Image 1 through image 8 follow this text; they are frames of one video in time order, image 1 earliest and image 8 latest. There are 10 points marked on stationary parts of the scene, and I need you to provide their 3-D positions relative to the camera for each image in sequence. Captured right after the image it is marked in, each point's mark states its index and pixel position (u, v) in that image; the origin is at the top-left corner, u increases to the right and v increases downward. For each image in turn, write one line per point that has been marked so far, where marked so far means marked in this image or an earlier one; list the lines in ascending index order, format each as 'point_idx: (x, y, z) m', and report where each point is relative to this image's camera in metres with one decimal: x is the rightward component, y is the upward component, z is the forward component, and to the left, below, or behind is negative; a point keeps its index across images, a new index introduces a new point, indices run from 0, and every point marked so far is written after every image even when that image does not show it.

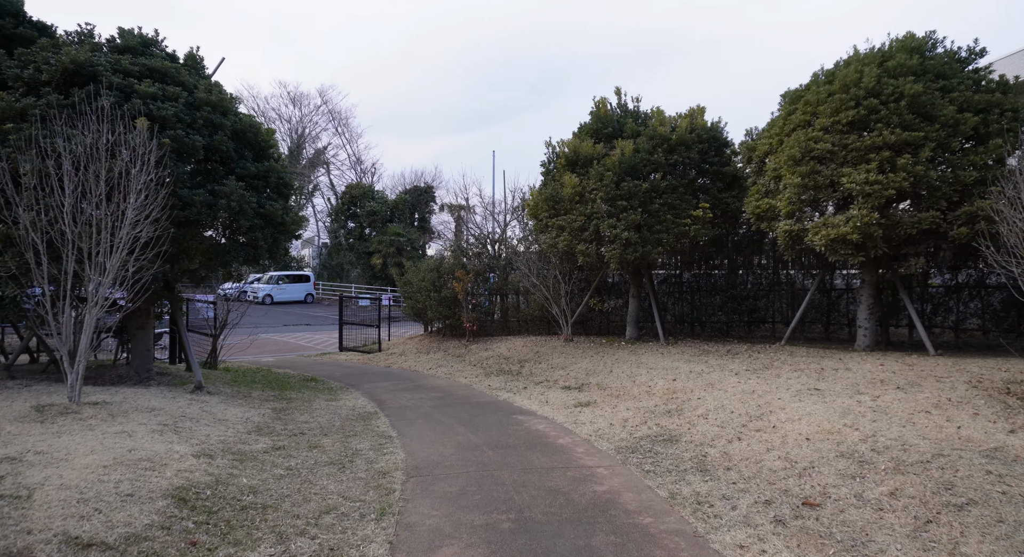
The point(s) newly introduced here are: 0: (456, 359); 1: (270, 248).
0: (-1.3, -1.8, +15.8) m
1: (-3.8, +0.5, +10.6) m
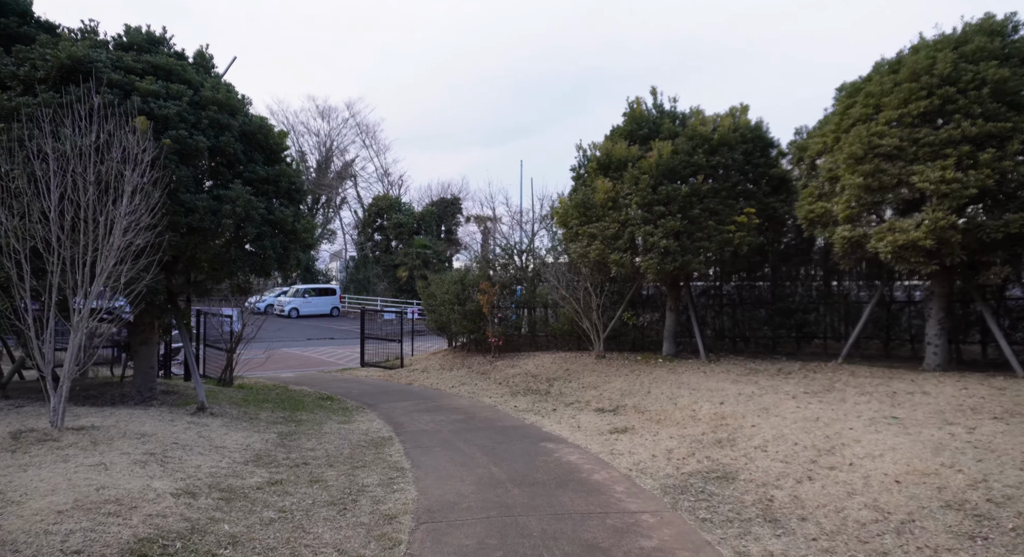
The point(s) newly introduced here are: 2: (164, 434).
0: (-0.7, -2.1, +15.0) m
1: (-3.4, +0.3, +9.9) m
2: (-3.7, -1.7, +7.3) m
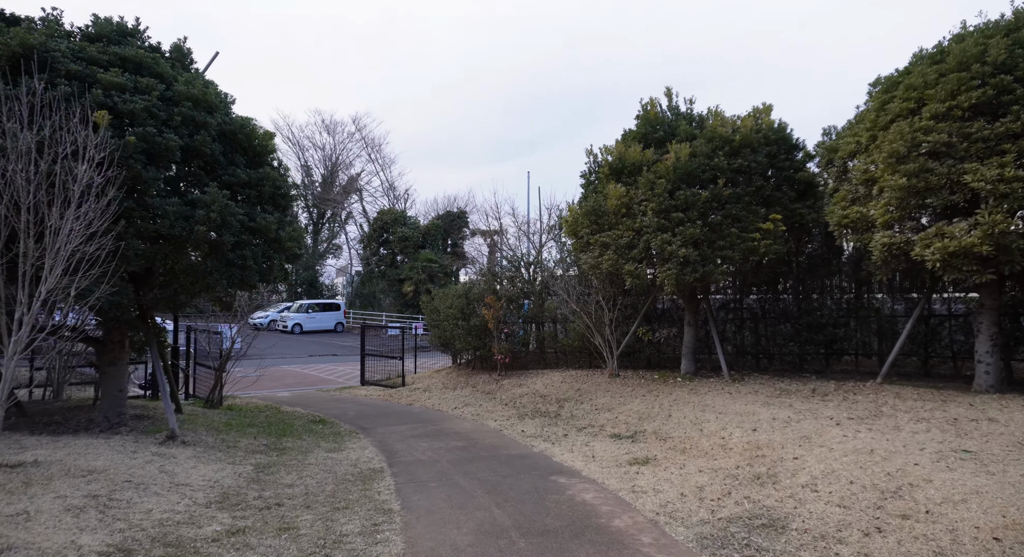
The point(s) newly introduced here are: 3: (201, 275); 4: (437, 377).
0: (-0.5, -2.4, +14.0) m
1: (-3.3, +0.1, +9.0) m
2: (-3.6, -1.8, +6.4) m
3: (-3.8, 0.0, +8.4) m
4: (-1.8, -2.4, +16.8) m
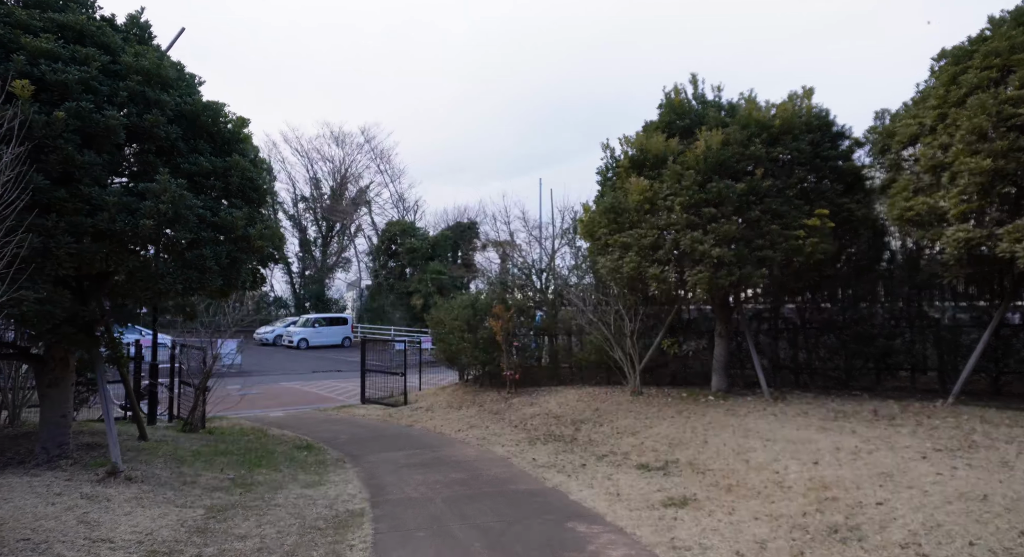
0: (-0.3, -2.5, +12.6) m
1: (-3.2, +0.1, +7.7) m
2: (-3.6, -1.8, +5.0) m
3: (-3.7, 0.0, +7.1) m
4: (-1.6, -2.6, +15.5) m
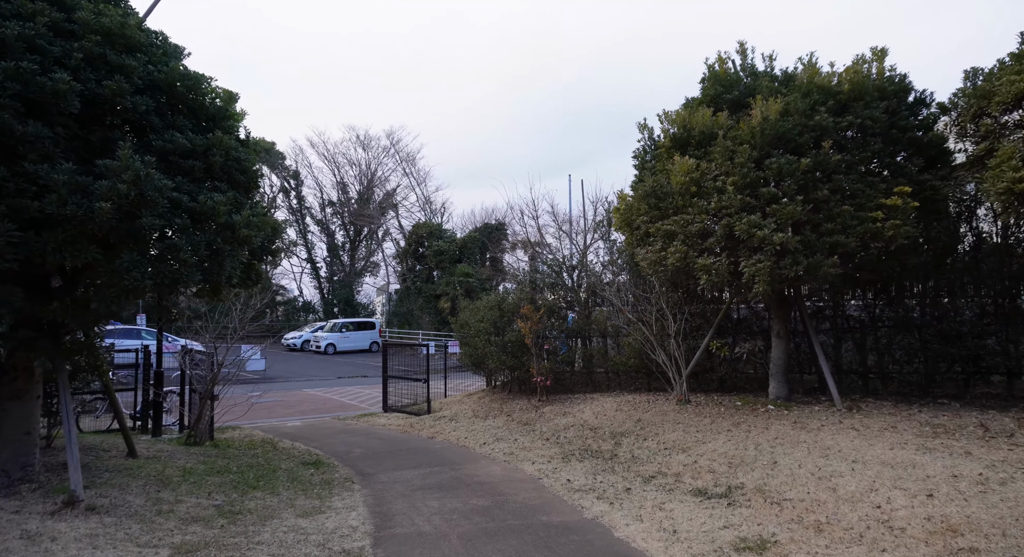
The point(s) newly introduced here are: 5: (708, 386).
0: (+0.2, -2.5, +11.3) m
1: (-3.0, +0.1, +6.6) m
2: (-3.4, -1.7, +4.0) m
3: (-3.5, 0.0, +6.0) m
4: (-0.9, -2.6, +14.3) m
5: (+3.2, -1.7, +11.2) m
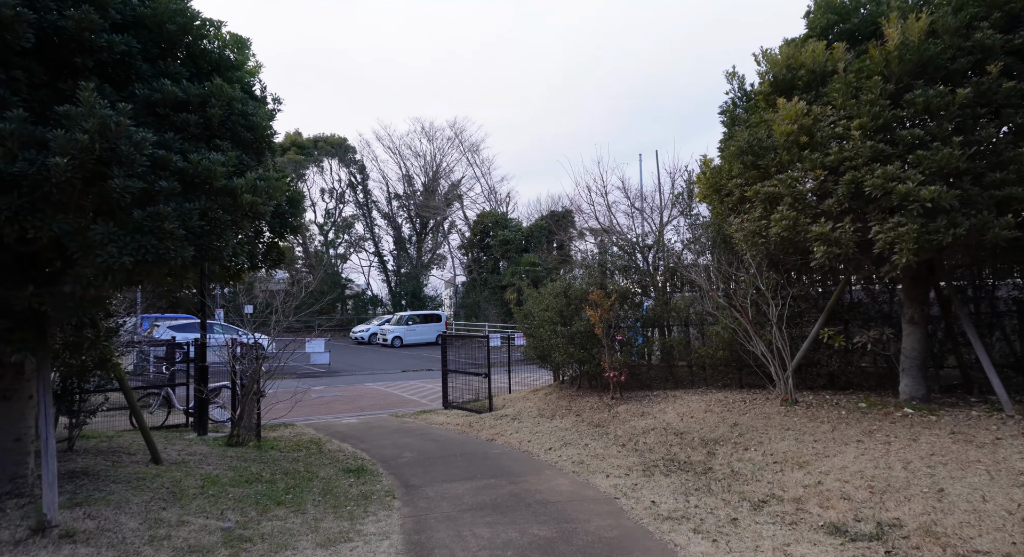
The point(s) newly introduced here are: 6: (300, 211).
0: (+1.2, -2.2, +9.8) m
1: (-2.5, +0.3, +5.4) m
2: (-3.2, -1.6, +2.8) m
3: (-3.0, +0.2, +4.9) m
4: (+0.4, -2.3, +12.9) m
5: (+4.2, -1.4, +9.4) m
6: (-2.2, +0.7, +7.2) m
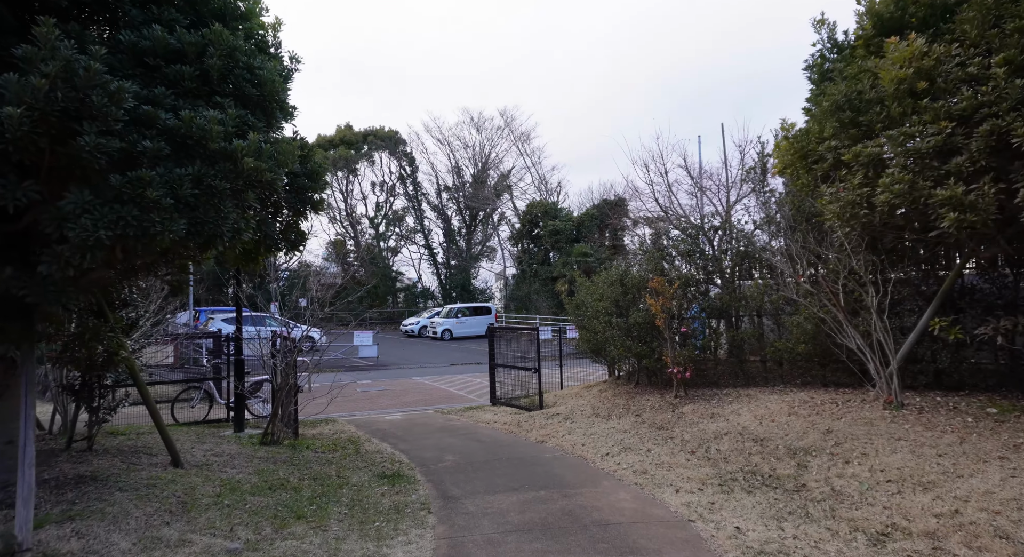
0: (+1.8, -2.0, +8.7) m
1: (-2.1, +0.4, +4.6) m
2: (-3.0, -1.5, +2.1) m
3: (-2.7, +0.3, +4.1) m
4: (+1.3, -2.1, +11.8) m
5: (+4.8, -1.2, +8.0) m
6: (-1.7, +0.9, +6.3) m
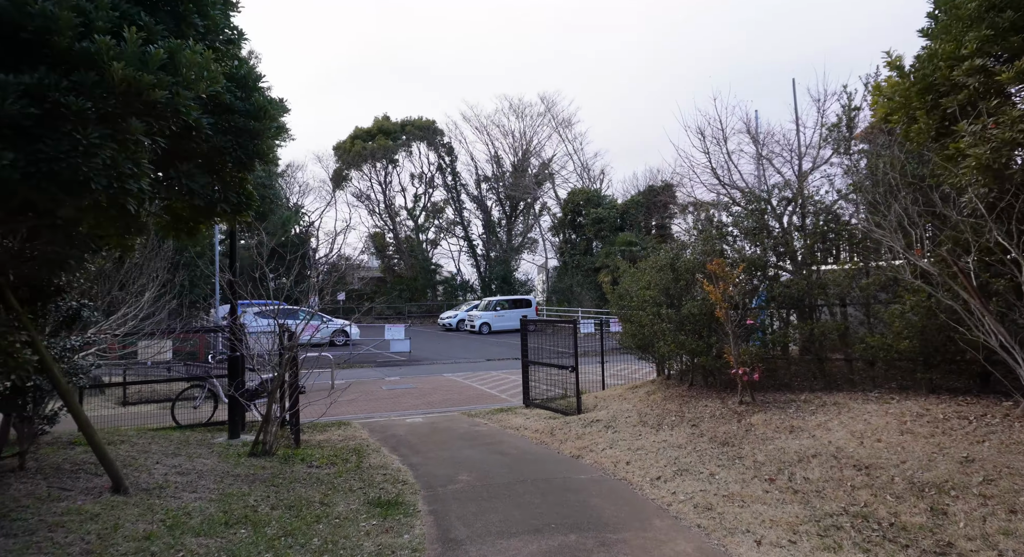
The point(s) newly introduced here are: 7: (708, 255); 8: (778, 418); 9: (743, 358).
0: (+2.1, -1.8, +6.9) m
1: (-2.1, +0.6, +3.0) m
2: (-3.1, -1.3, +0.6) m
3: (-2.7, +0.5, +2.6) m
4: (+1.7, -1.8, +10.1) m
5: (+5.0, -1.0, +6.0) m
6: (-1.6, +1.0, +4.7) m
7: (+2.6, +0.3, +9.2) m
8: (+2.9, -1.5, +7.6) m
9: (+2.9, -1.0, +8.5) m
